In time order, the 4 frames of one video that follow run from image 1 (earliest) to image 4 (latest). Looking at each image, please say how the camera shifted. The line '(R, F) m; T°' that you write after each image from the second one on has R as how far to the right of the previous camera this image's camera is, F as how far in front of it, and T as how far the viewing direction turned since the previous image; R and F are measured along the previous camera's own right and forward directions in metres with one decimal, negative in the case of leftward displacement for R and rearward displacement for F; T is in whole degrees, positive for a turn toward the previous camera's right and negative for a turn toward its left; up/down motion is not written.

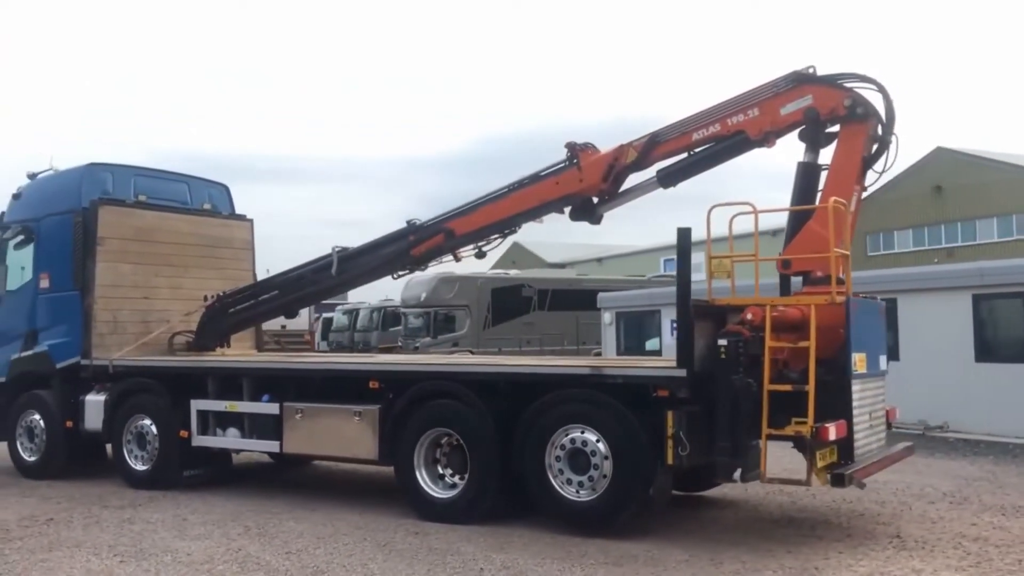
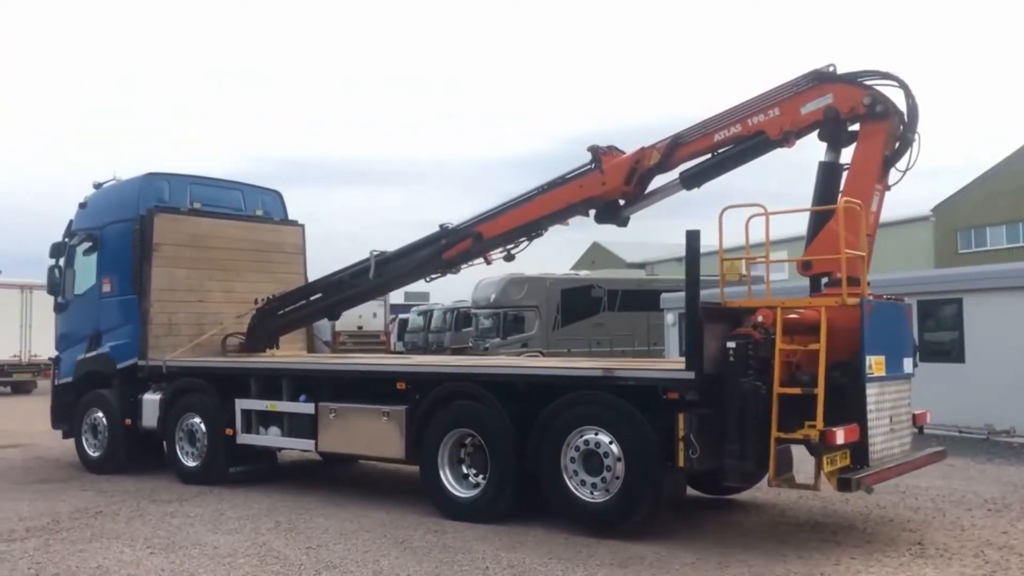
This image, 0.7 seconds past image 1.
(+0.6, -0.1) m; -5°
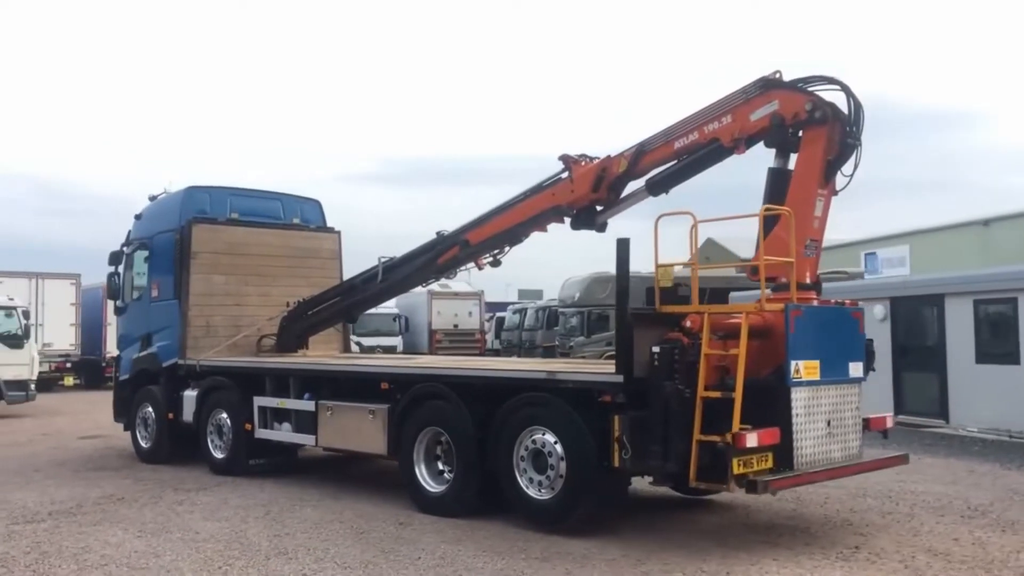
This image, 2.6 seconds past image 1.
(+1.6, -0.3) m; -8°
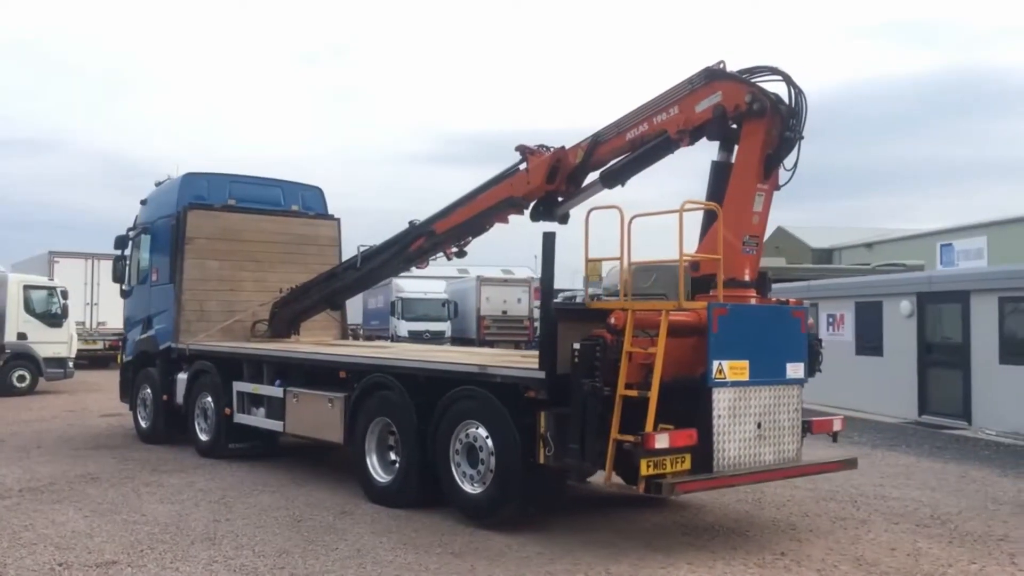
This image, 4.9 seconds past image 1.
(+1.2, +0.1) m; -5°
